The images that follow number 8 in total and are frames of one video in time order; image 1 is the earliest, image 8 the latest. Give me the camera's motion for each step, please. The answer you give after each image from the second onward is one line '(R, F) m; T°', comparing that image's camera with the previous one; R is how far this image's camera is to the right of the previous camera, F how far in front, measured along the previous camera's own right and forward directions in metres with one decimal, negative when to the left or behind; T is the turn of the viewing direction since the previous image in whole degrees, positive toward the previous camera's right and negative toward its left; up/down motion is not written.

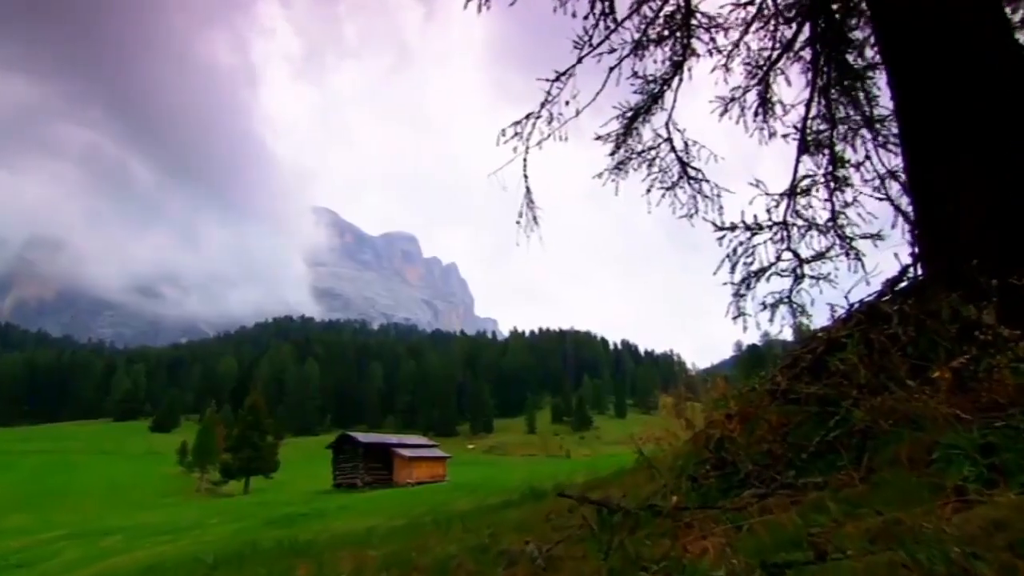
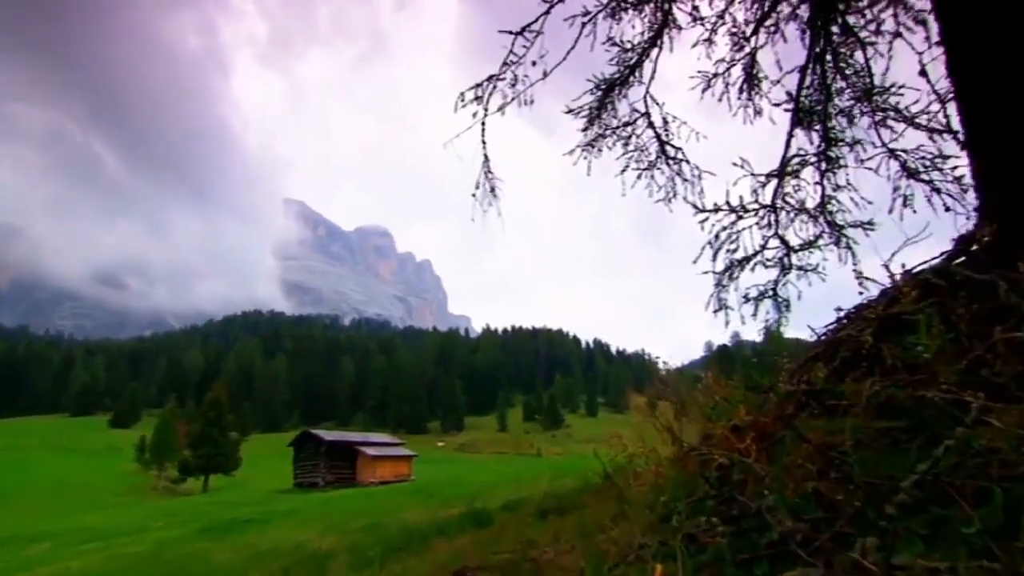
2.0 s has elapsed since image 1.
(+0.3, +1.4) m; +2°
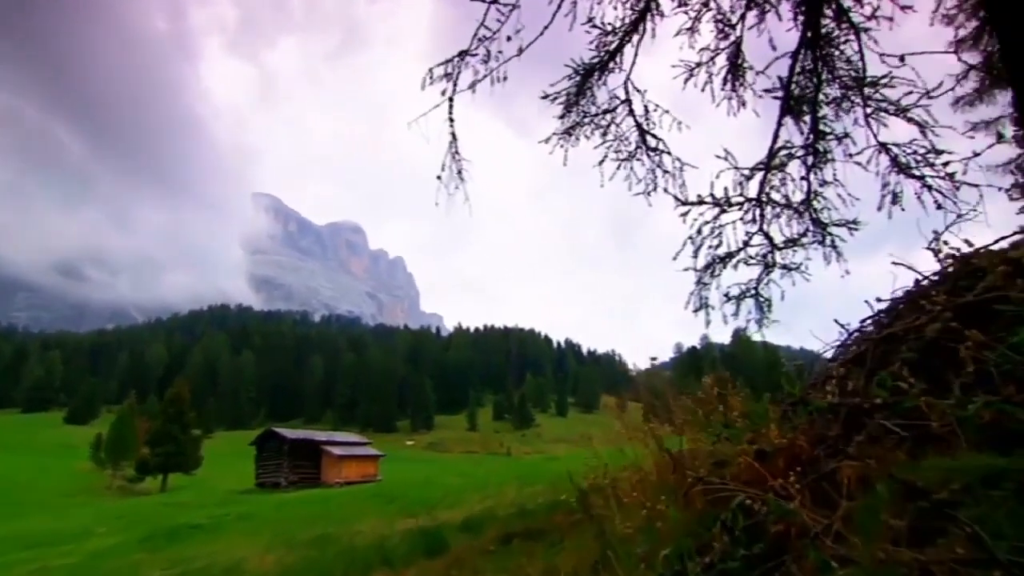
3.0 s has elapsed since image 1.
(+0.1, +0.8) m; +3°
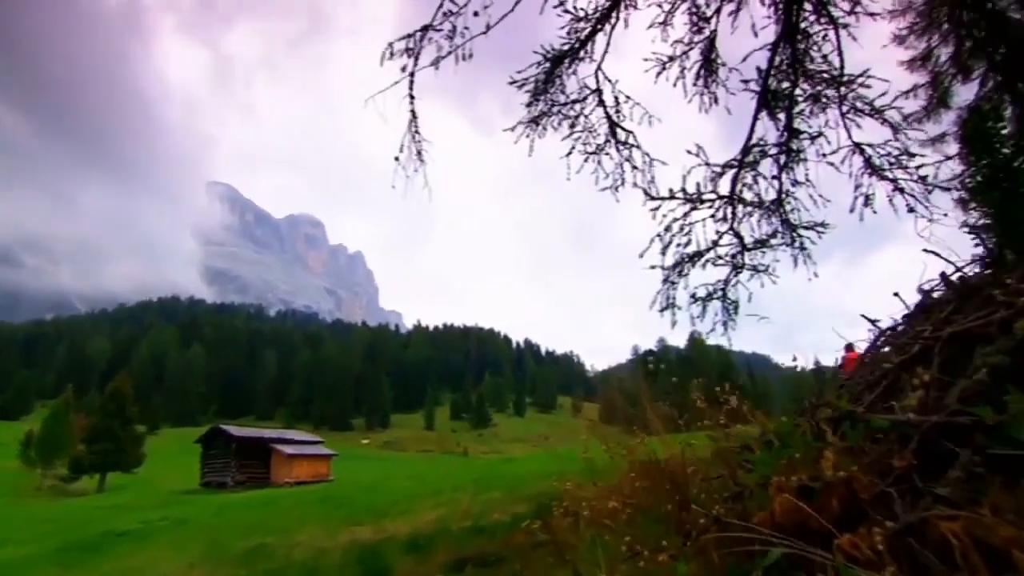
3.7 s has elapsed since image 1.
(0.0, +0.6) m; +4°
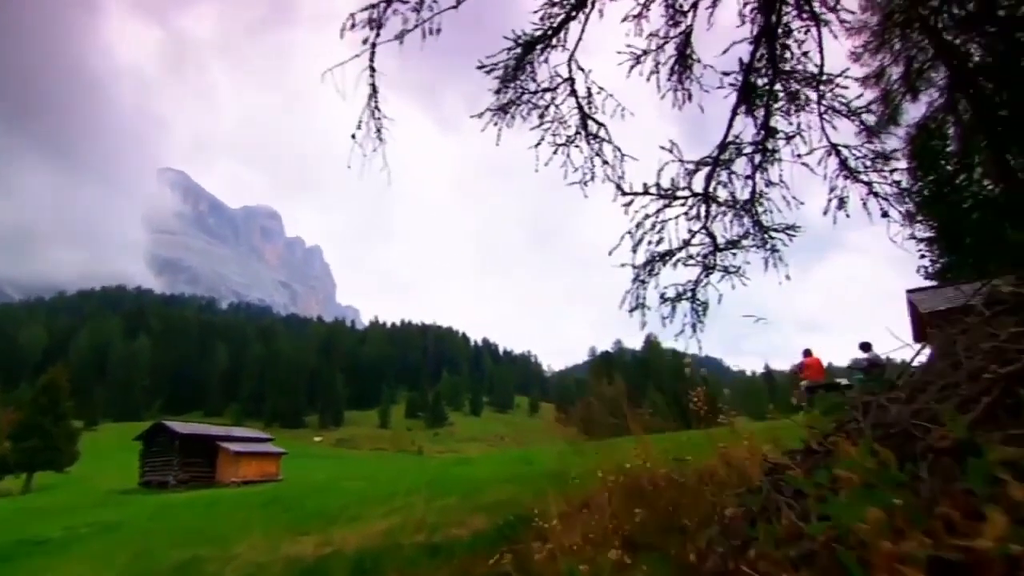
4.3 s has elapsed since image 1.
(-0.1, +0.6) m; +4°
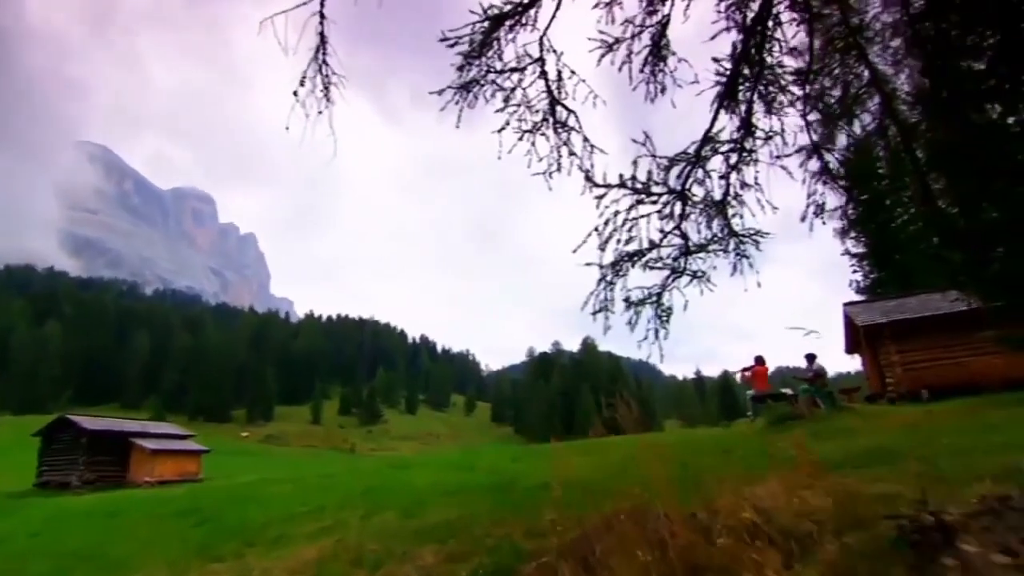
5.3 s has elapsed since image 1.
(-0.2, +1.0) m; +6°
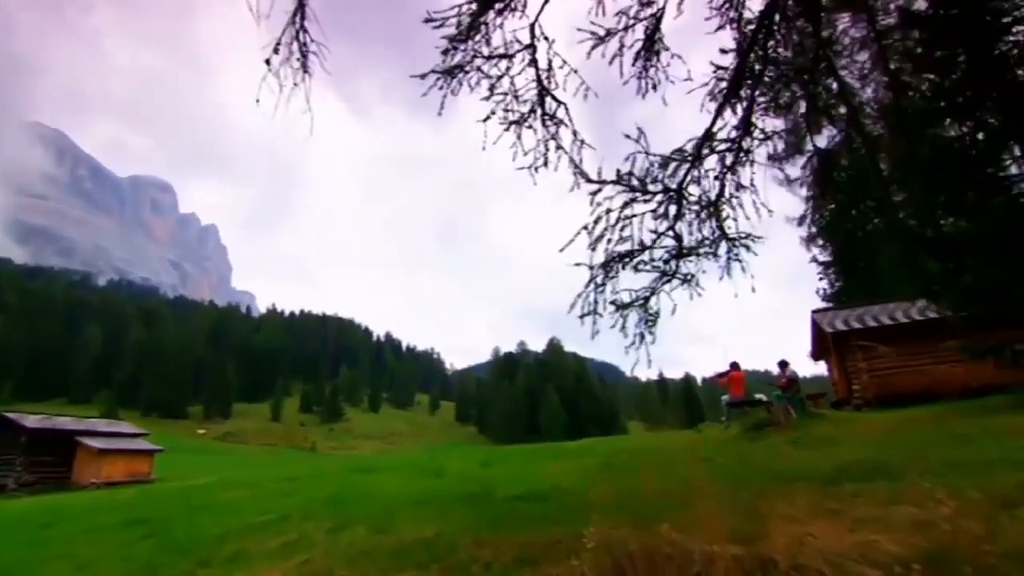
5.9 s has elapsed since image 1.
(-0.3, +0.6) m; +3°
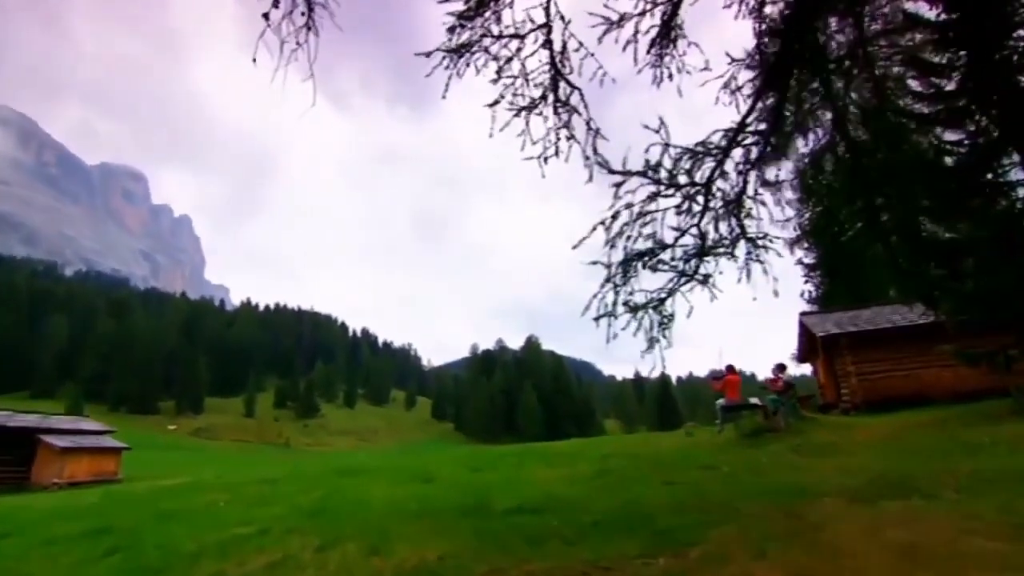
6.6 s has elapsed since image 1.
(-0.5, +0.8) m; +2°
